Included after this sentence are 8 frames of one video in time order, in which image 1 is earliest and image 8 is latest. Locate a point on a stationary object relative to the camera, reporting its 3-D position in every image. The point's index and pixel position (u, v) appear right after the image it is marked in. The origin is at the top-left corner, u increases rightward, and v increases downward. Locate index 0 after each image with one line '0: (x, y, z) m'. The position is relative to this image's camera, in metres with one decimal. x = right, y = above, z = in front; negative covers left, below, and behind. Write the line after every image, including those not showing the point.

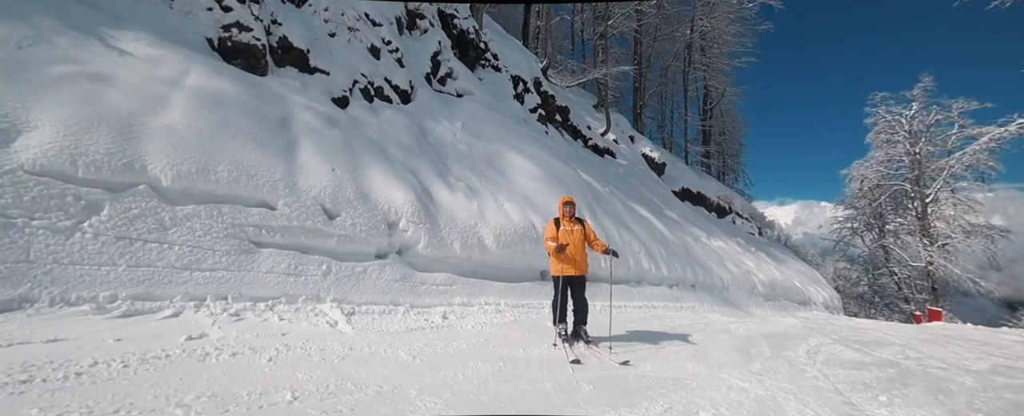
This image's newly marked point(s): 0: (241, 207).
0: (-3.1, 0.0, +4.3) m
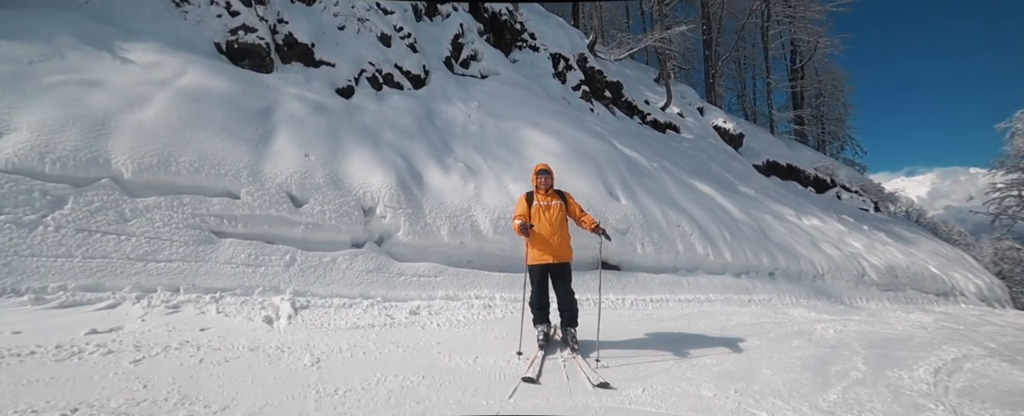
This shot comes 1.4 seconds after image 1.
0: (-3.5, +0.1, +4.2) m
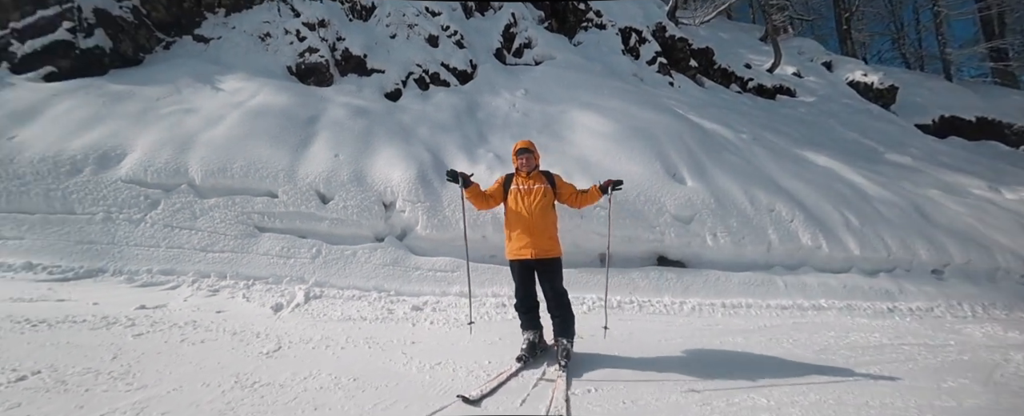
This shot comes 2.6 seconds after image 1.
0: (-3.4, +0.1, +4.8) m
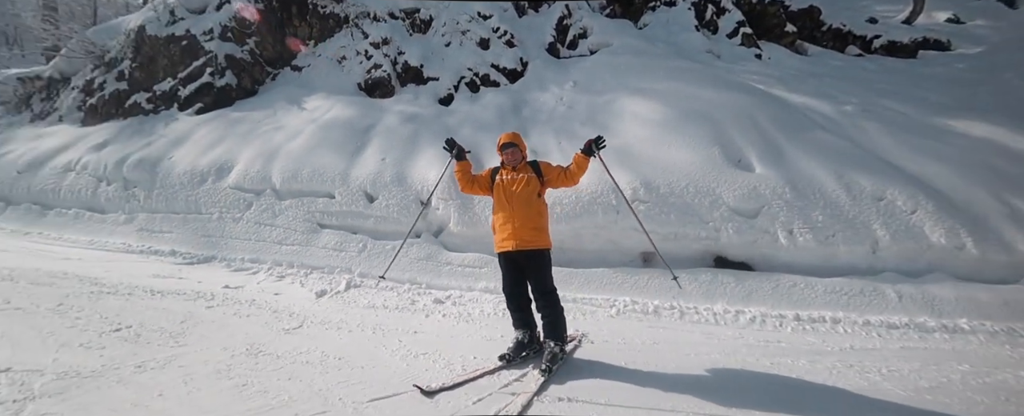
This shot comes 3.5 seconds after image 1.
0: (-2.9, +0.1, +5.6) m
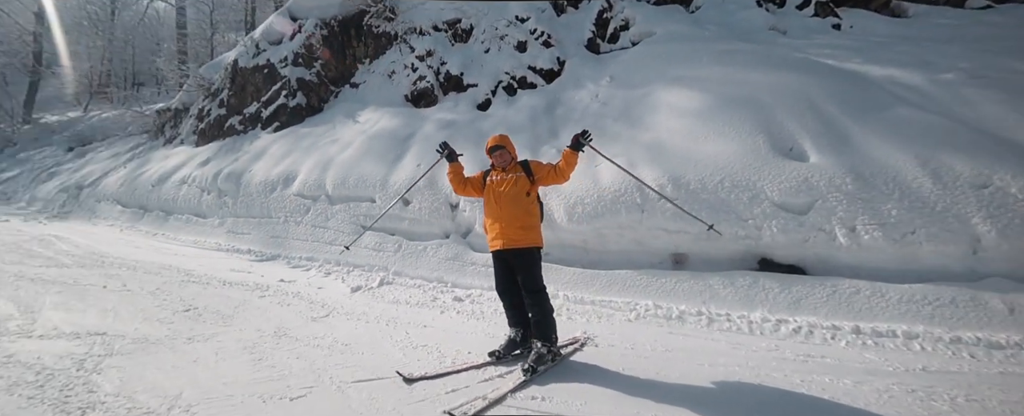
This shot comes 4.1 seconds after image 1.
0: (-2.5, +0.1, +6.1) m
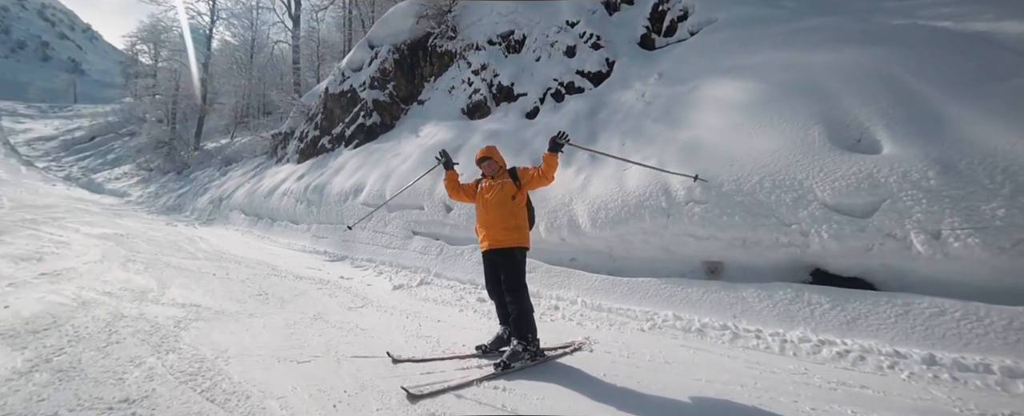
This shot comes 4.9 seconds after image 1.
0: (-1.8, 0.0, +6.7) m
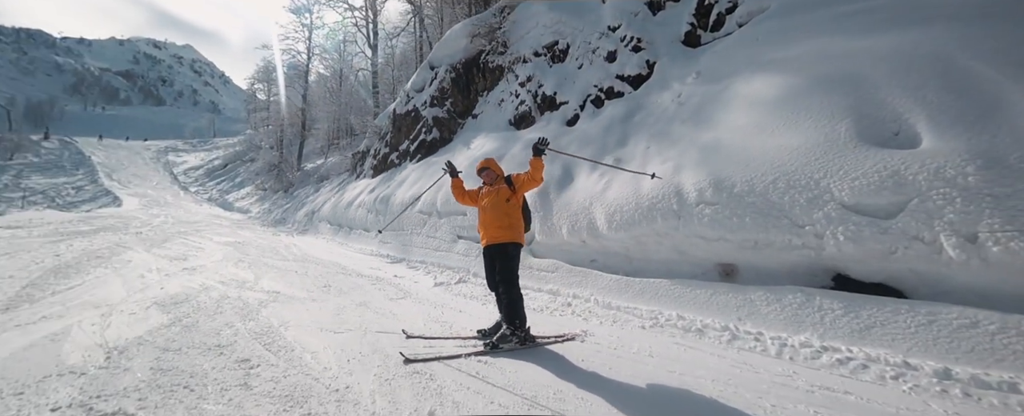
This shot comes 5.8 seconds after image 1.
0: (-1.1, -0.1, +7.4) m
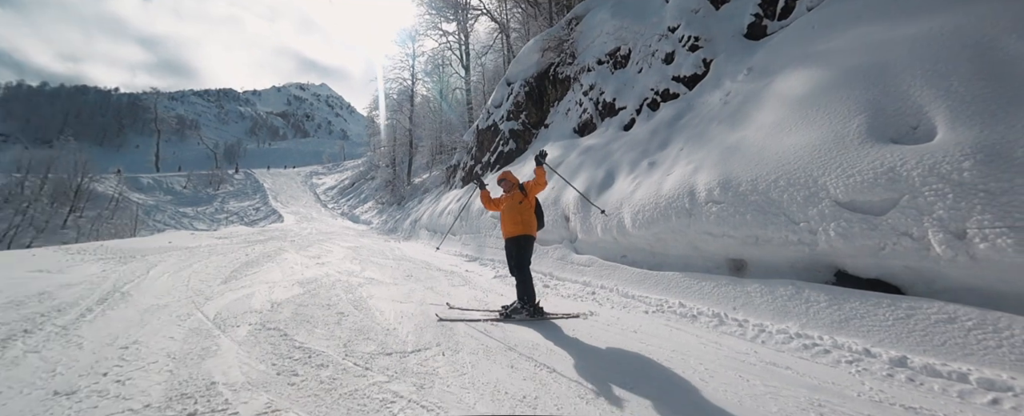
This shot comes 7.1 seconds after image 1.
0: (+0.2, -0.2, +8.5) m
